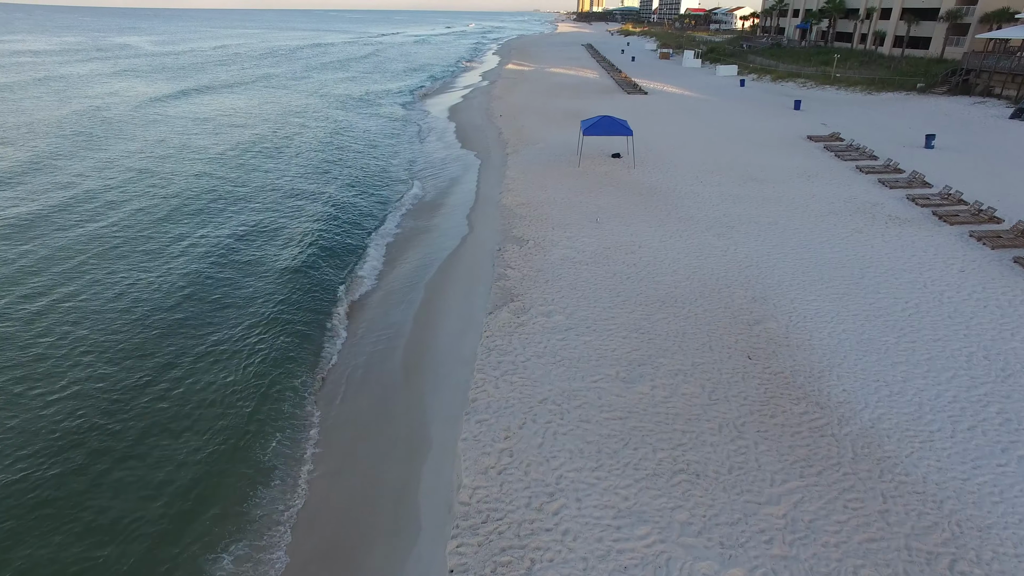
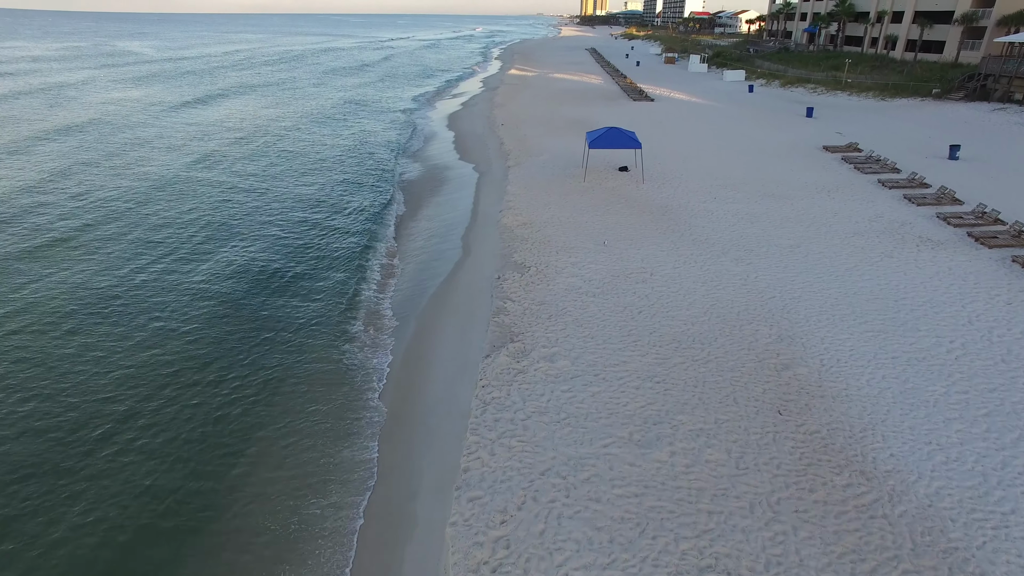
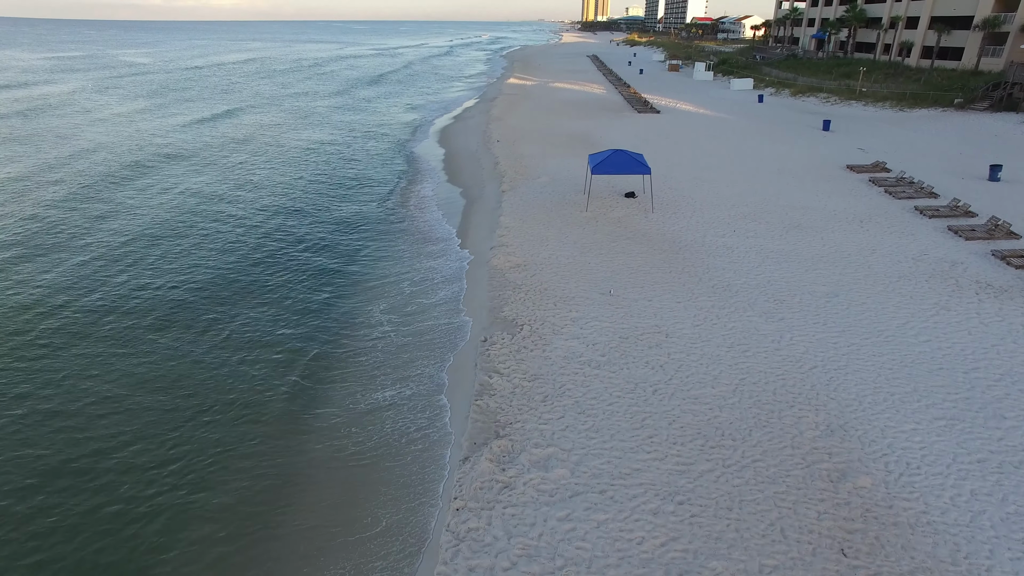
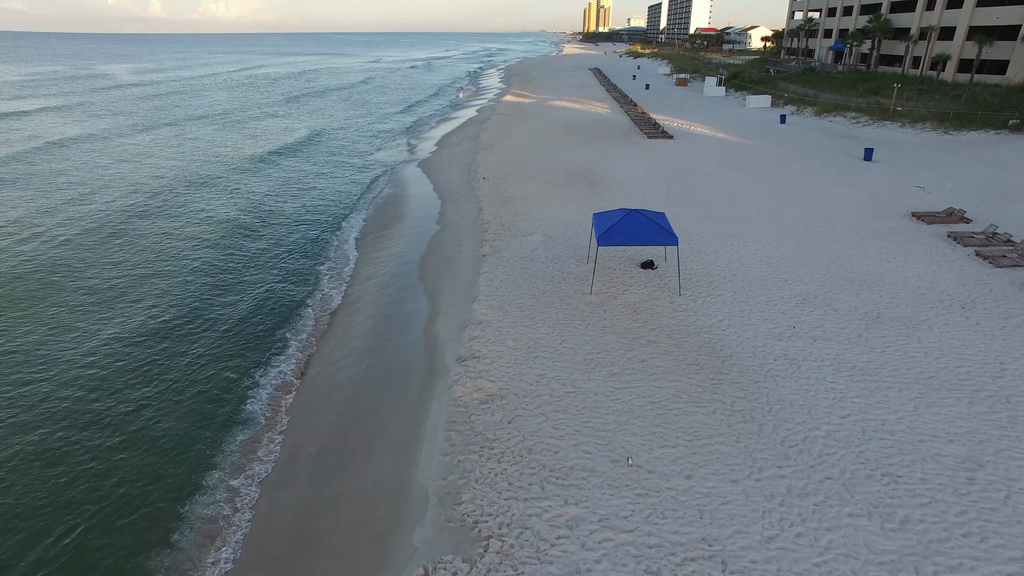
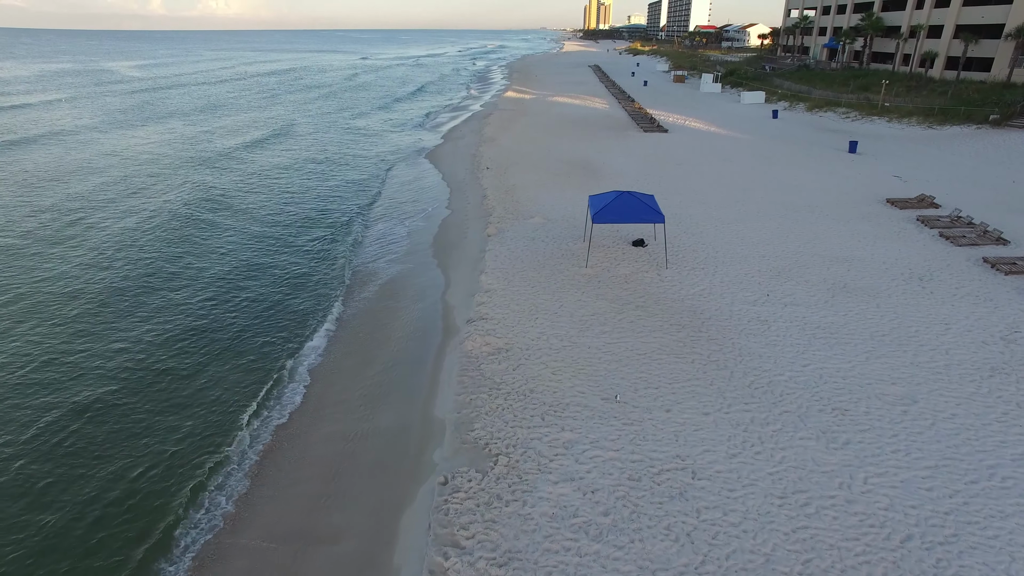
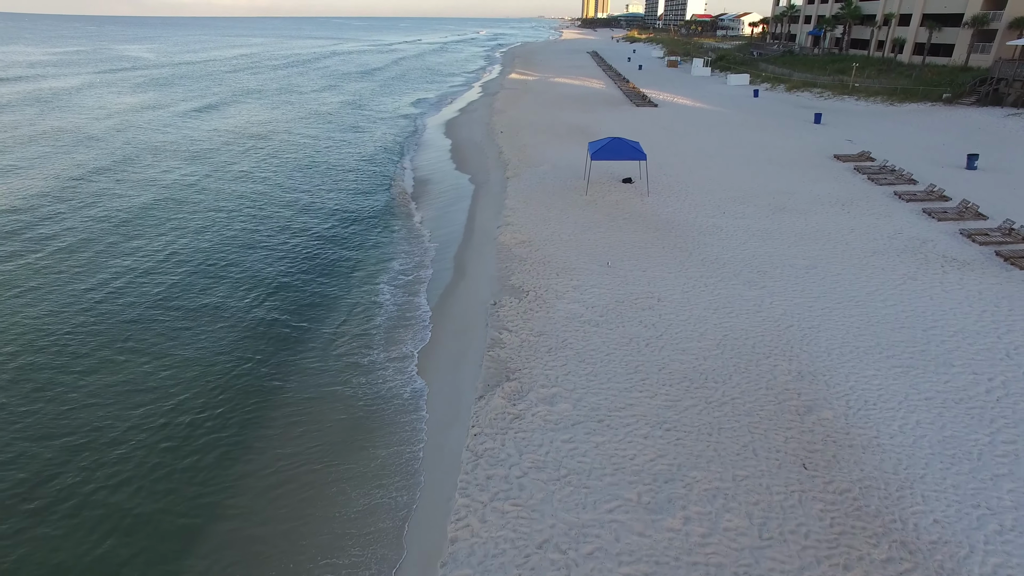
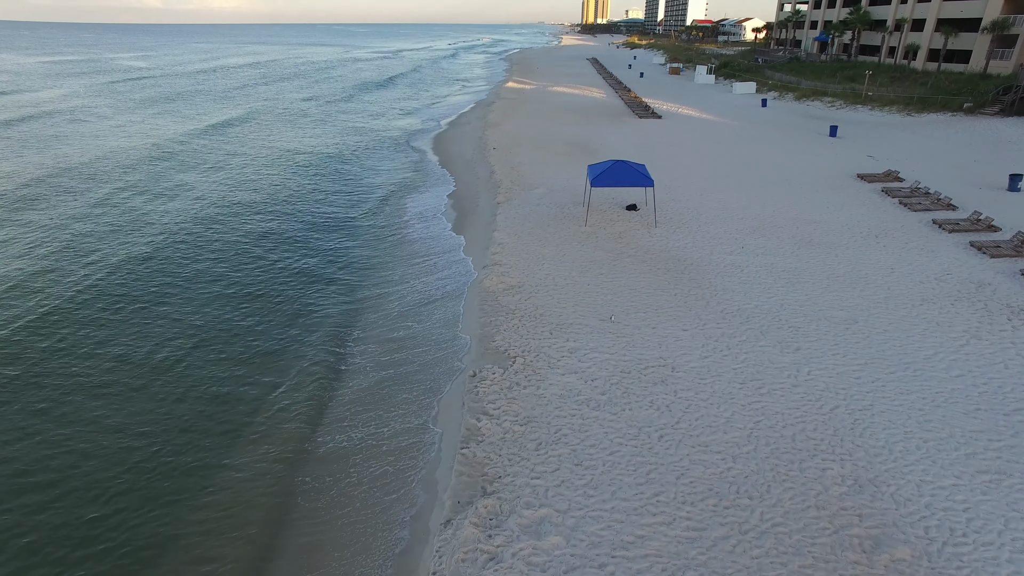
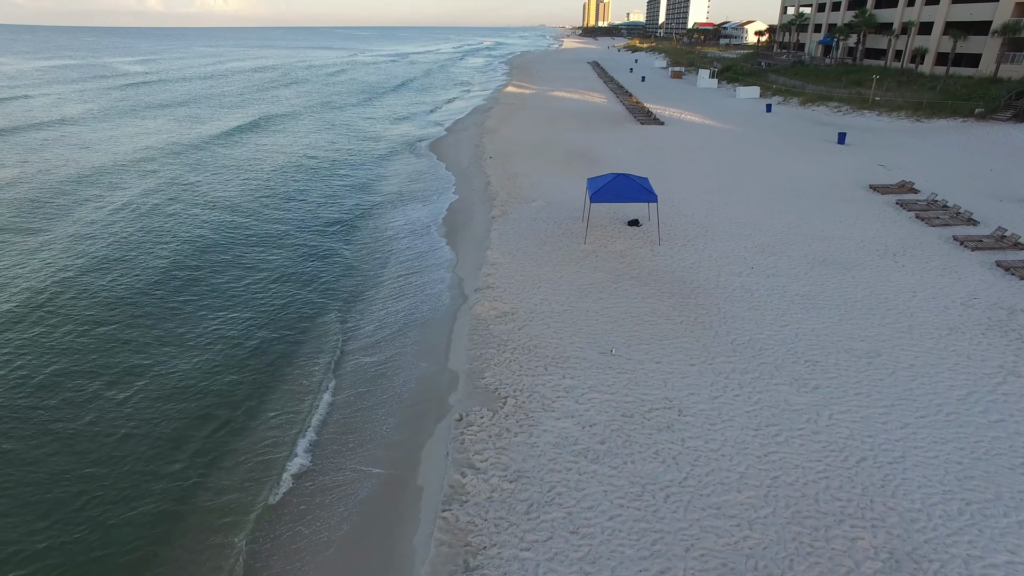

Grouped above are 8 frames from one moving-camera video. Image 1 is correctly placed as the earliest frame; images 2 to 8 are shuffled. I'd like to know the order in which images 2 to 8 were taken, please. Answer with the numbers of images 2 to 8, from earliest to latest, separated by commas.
2, 6, 3, 7, 8, 5, 4
